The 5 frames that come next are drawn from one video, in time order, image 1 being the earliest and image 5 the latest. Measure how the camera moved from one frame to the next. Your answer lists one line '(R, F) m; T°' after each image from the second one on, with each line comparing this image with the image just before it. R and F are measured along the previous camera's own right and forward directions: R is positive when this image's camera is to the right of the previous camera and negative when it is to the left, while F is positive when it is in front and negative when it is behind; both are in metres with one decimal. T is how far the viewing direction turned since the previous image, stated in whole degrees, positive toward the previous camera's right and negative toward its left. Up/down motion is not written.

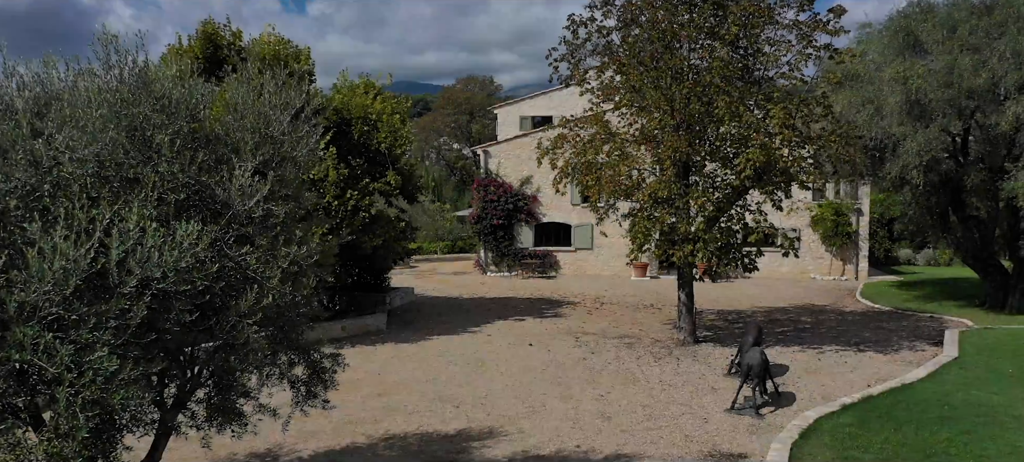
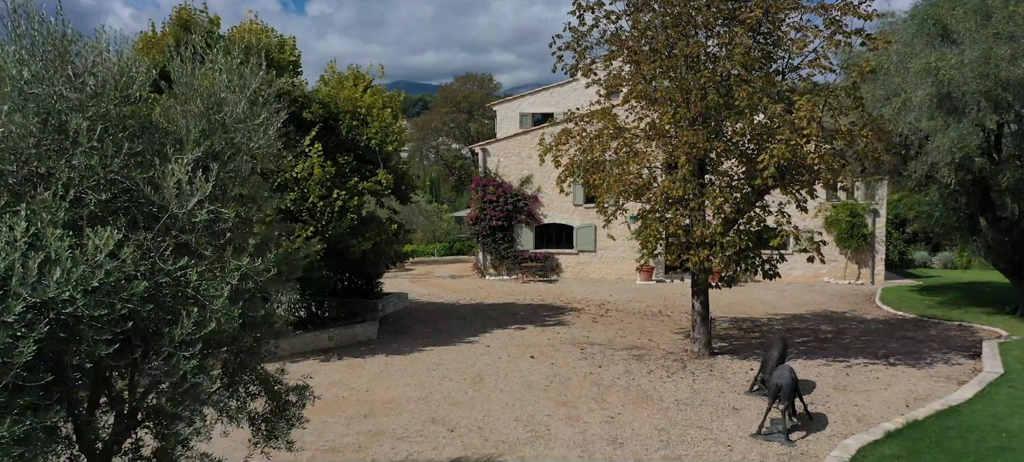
(0.0, +1.0) m; 0°
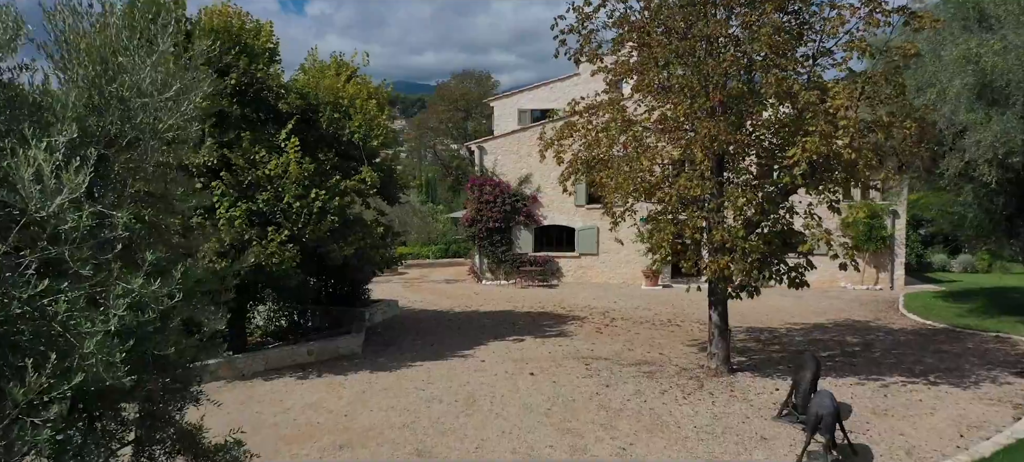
(0.0, +1.2) m; 0°
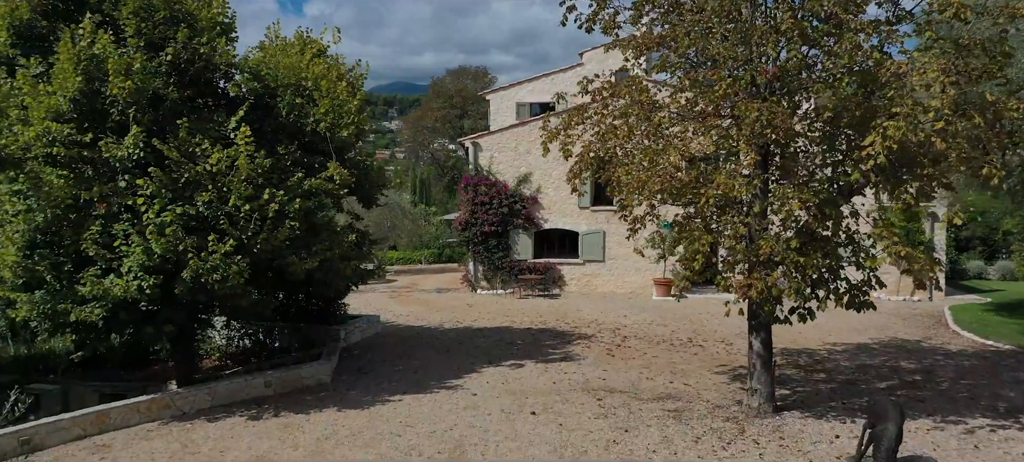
(0.0, +1.9) m; 0°
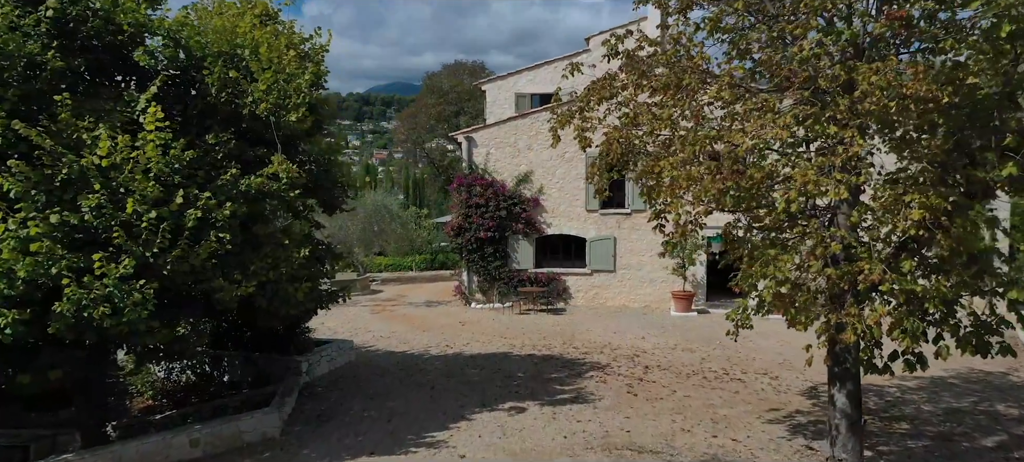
(0.0, +2.2) m; 0°
